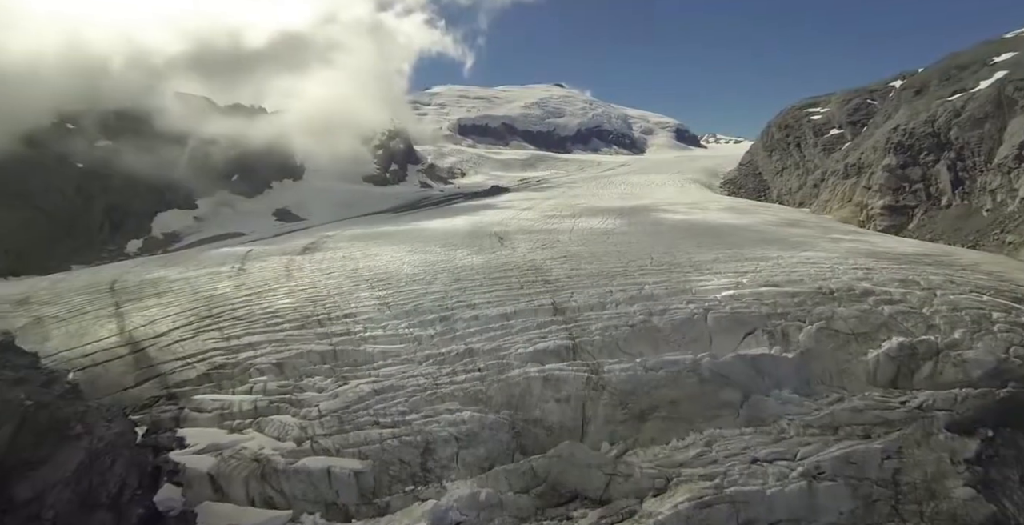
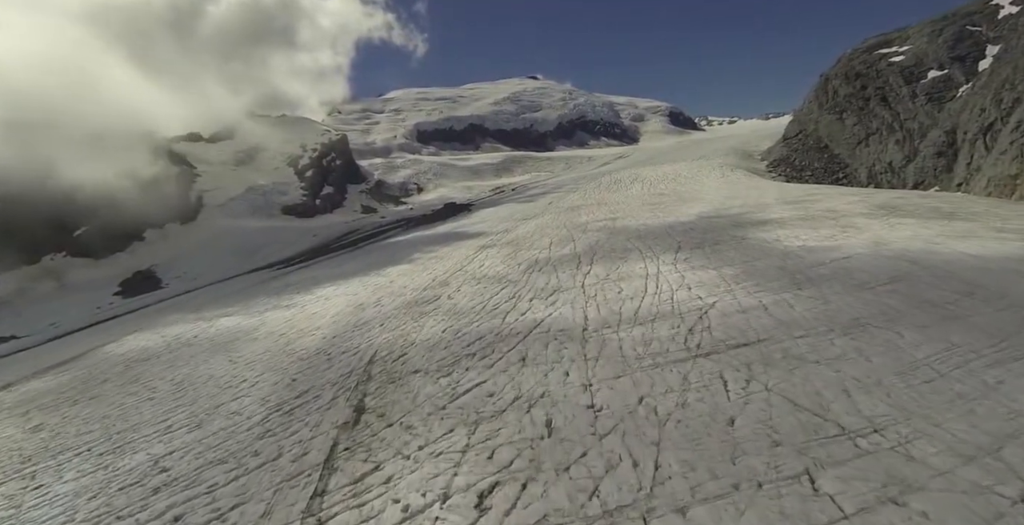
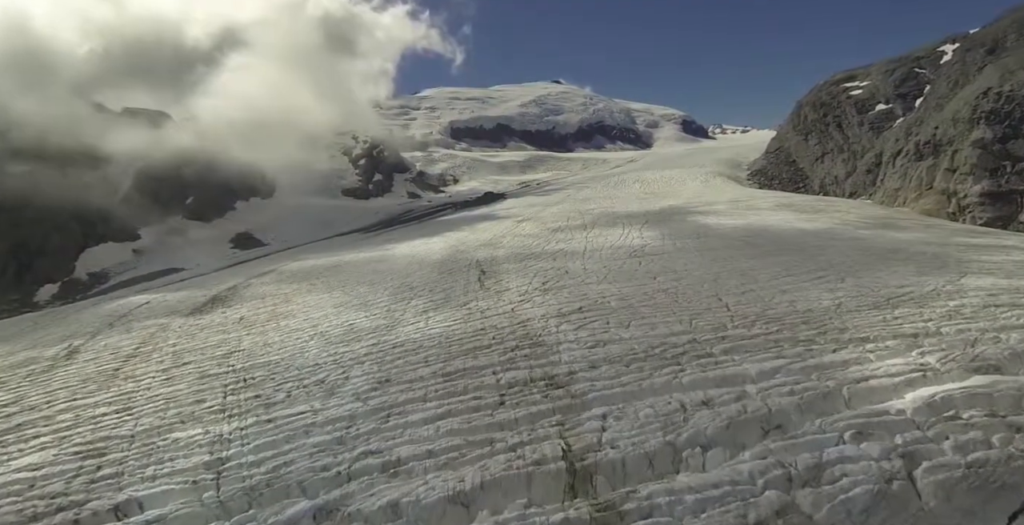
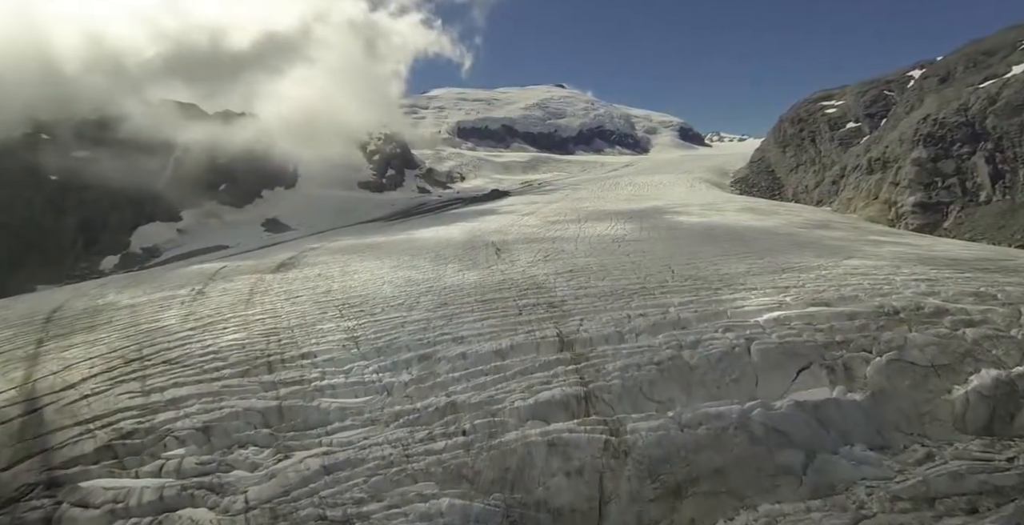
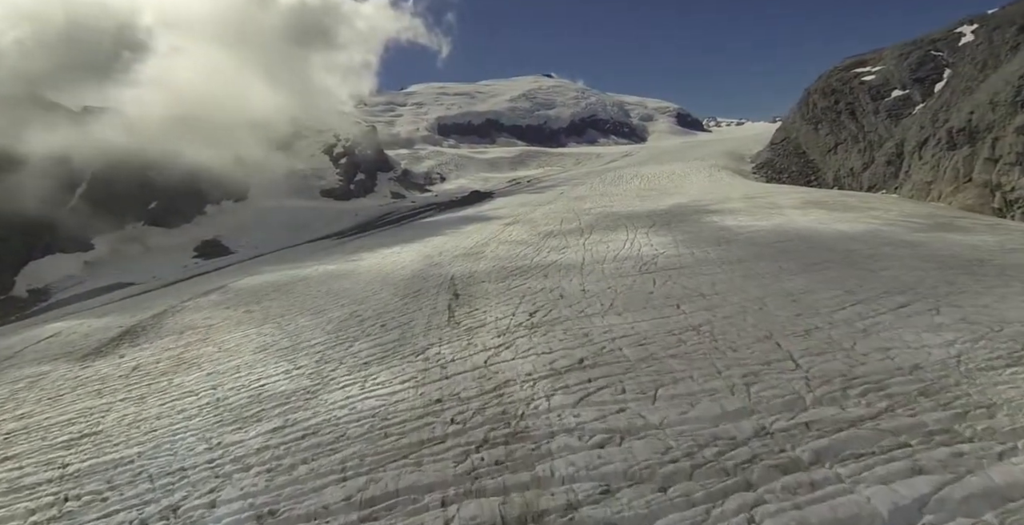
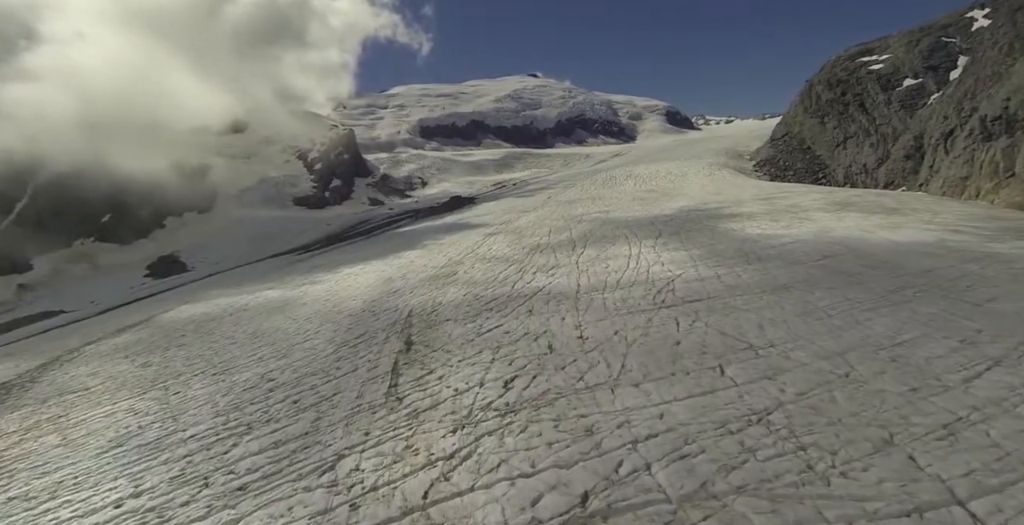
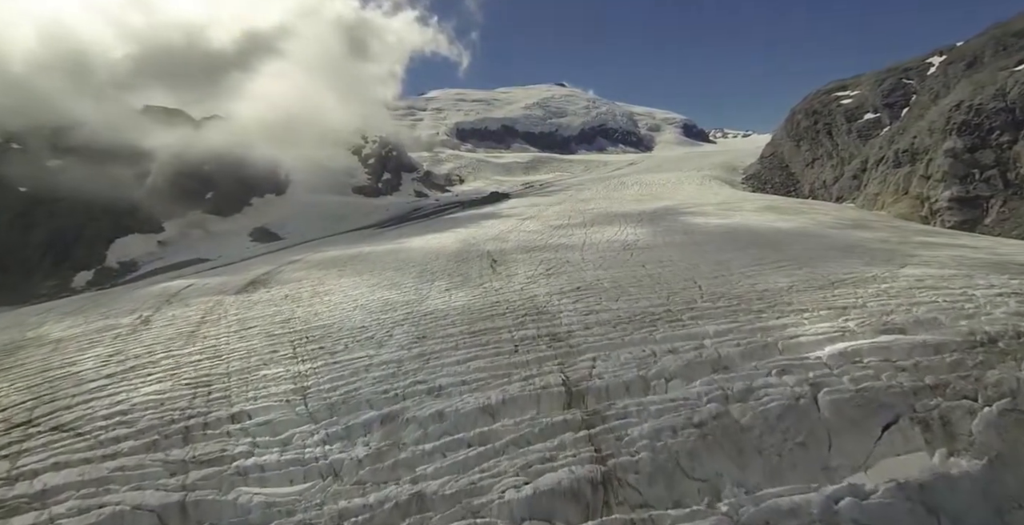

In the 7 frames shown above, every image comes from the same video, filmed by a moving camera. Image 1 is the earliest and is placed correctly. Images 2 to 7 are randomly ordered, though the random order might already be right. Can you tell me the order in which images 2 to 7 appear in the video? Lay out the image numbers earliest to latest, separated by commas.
4, 7, 3, 5, 6, 2
